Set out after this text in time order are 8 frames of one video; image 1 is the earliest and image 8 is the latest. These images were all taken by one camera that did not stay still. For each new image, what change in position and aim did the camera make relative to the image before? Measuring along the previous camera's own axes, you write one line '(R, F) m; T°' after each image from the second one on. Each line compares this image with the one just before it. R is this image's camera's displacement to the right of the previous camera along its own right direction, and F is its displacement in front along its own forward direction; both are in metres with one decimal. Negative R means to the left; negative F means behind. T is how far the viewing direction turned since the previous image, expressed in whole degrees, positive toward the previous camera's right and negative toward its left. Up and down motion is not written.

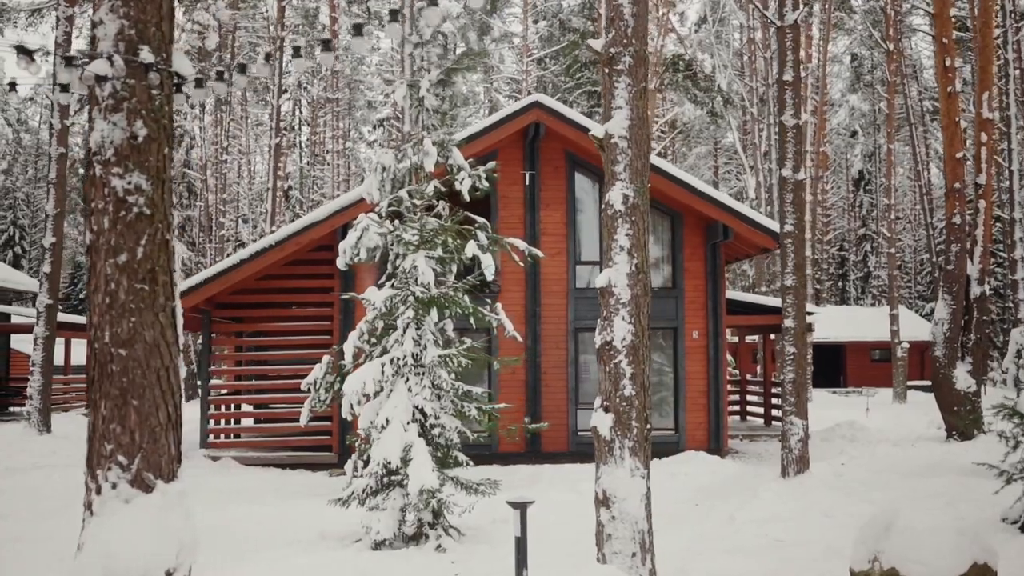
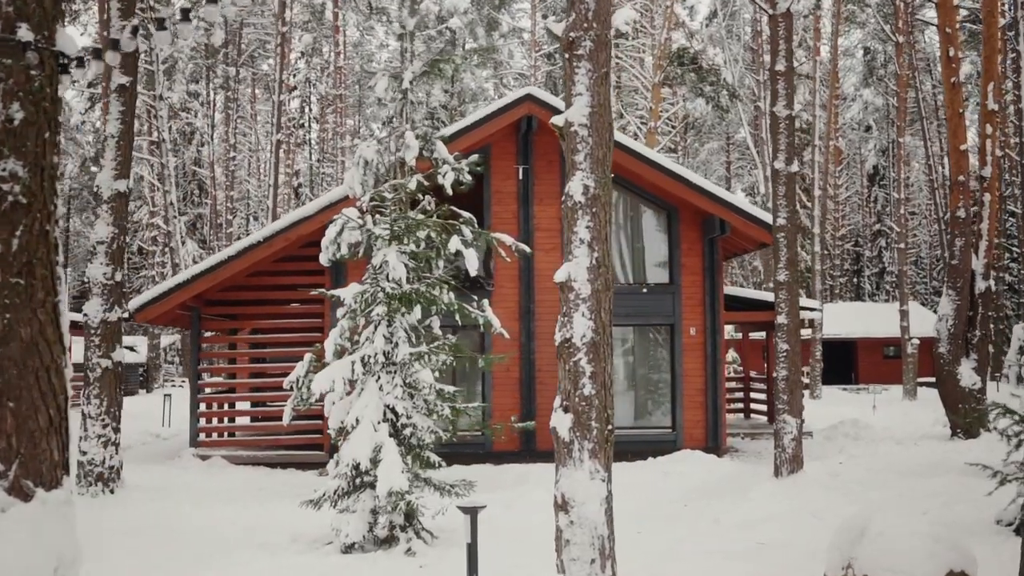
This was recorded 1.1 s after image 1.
(+0.4, +0.3) m; -1°
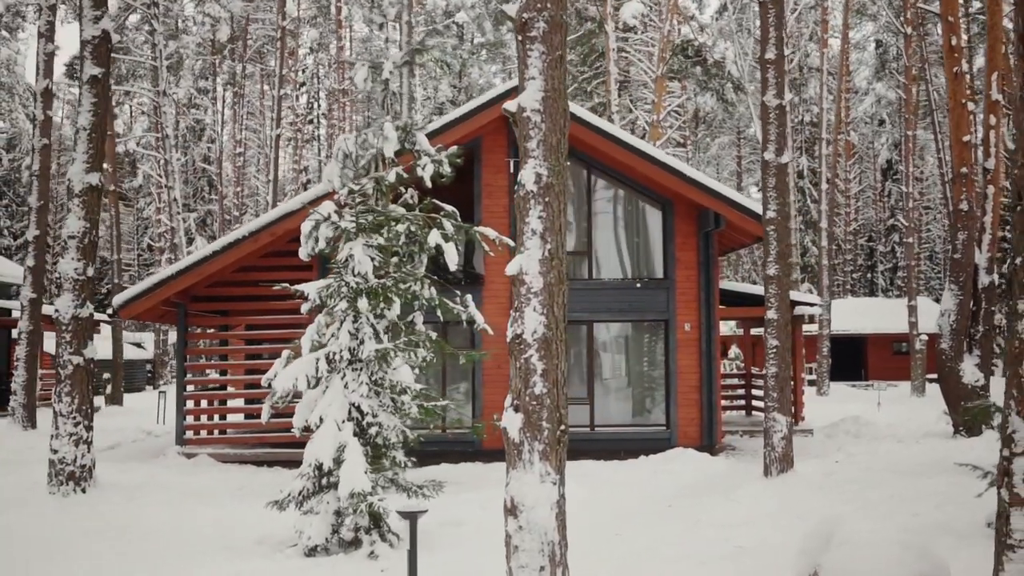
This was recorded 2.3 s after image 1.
(+0.4, +0.3) m; -1°
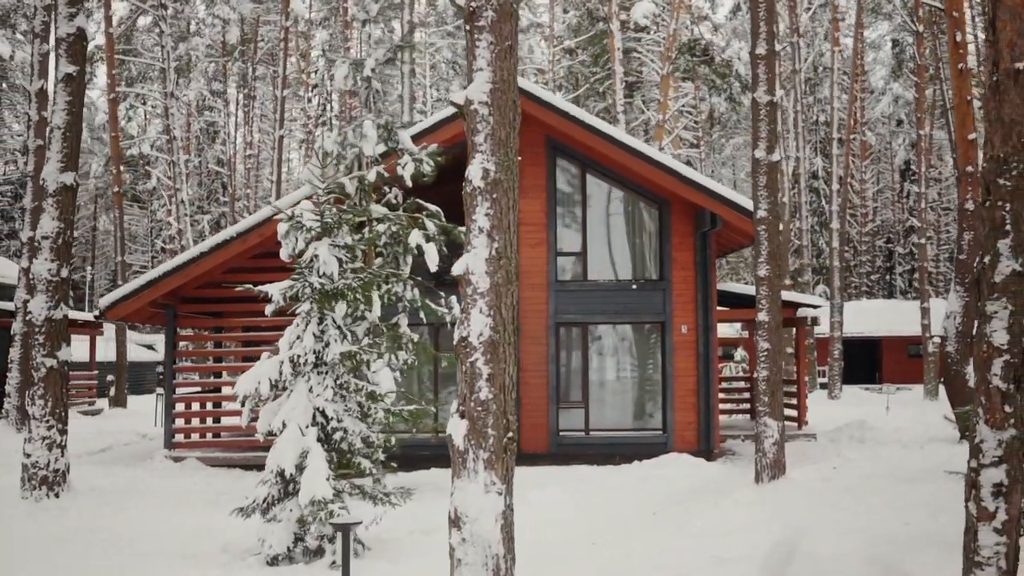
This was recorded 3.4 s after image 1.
(+0.4, +0.3) m; -1°
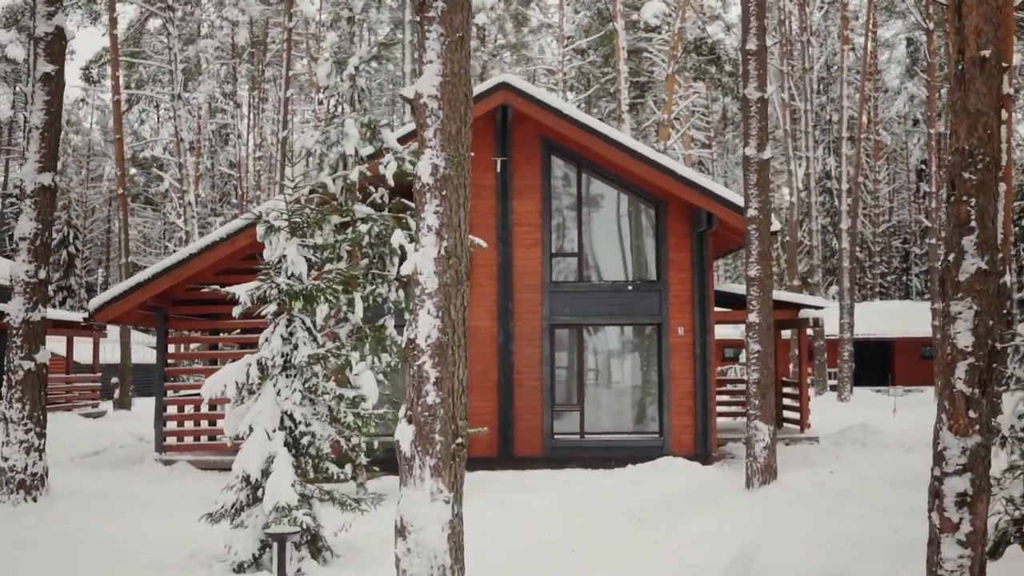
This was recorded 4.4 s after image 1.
(+0.4, +0.2) m; -1°
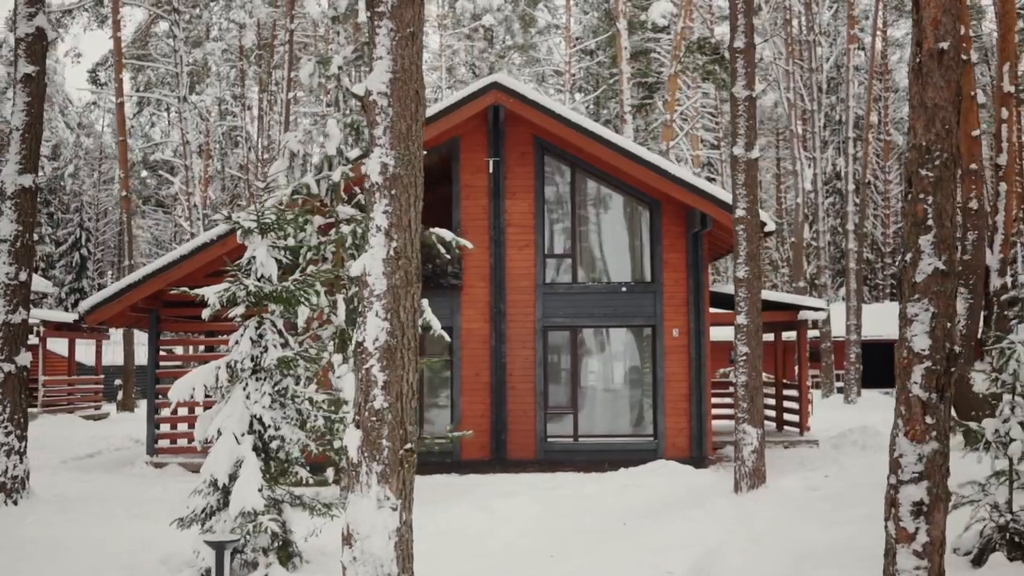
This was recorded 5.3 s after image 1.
(+0.3, +0.1) m; -1°
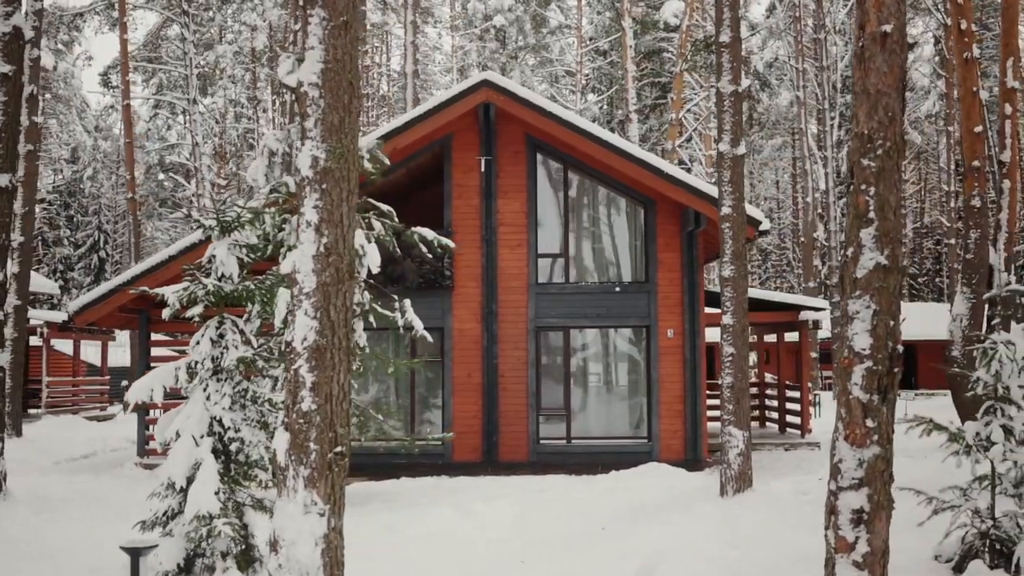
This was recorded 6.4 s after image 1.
(+0.5, +0.2) m; -1°
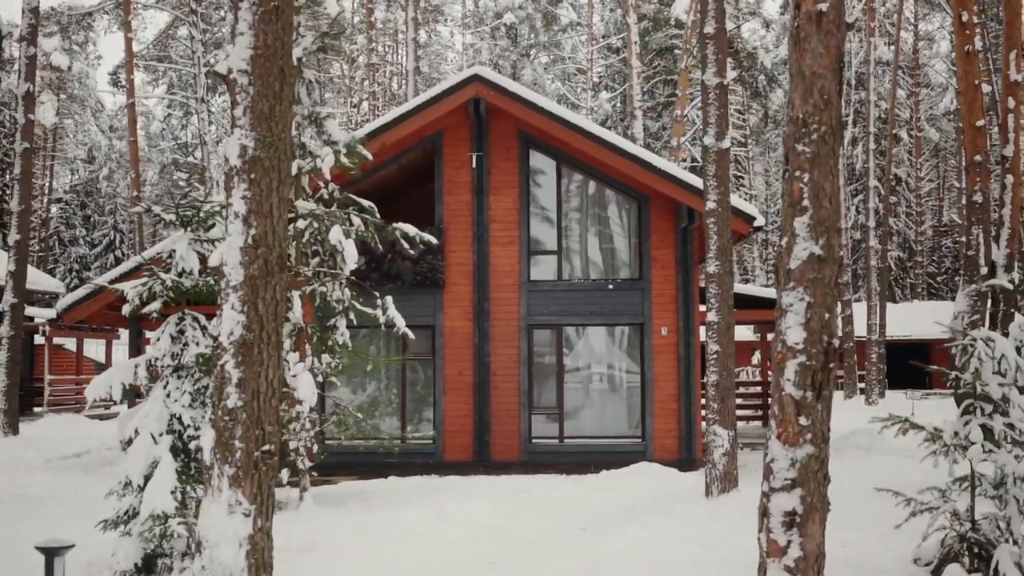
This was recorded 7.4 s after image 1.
(+0.4, +0.2) m; -1°
